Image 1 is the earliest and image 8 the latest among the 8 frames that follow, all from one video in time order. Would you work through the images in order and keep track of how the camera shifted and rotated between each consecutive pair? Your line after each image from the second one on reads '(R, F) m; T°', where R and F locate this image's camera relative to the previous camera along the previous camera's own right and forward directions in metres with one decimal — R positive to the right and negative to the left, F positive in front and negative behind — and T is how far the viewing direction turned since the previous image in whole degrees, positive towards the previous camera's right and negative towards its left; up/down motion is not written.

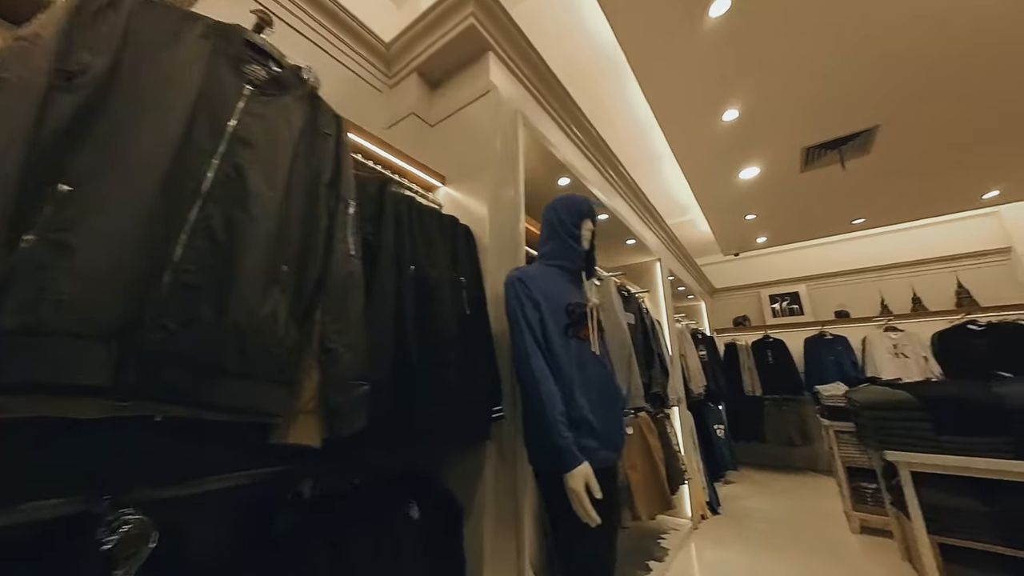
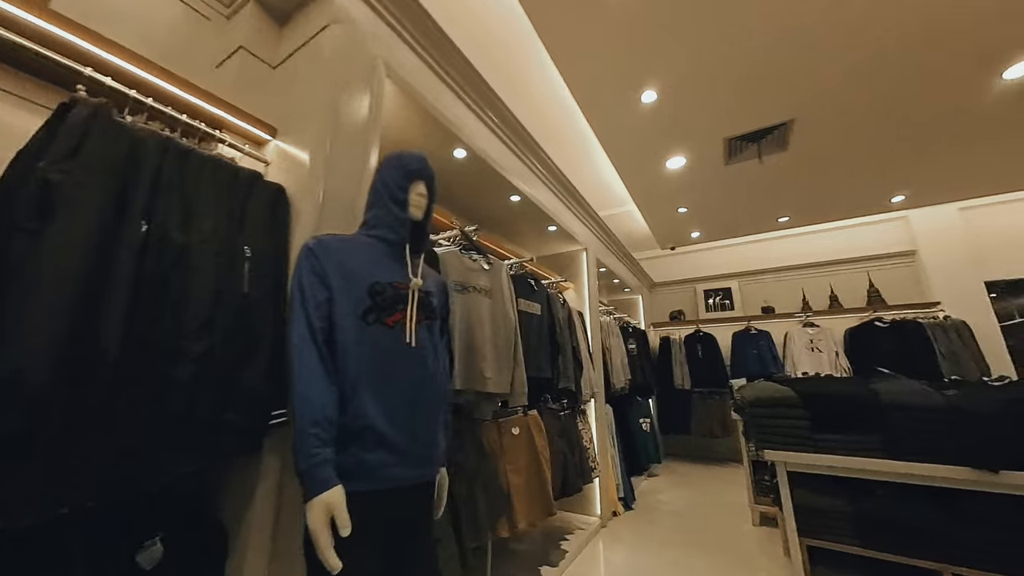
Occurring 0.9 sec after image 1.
(+0.4, +0.2) m; +5°
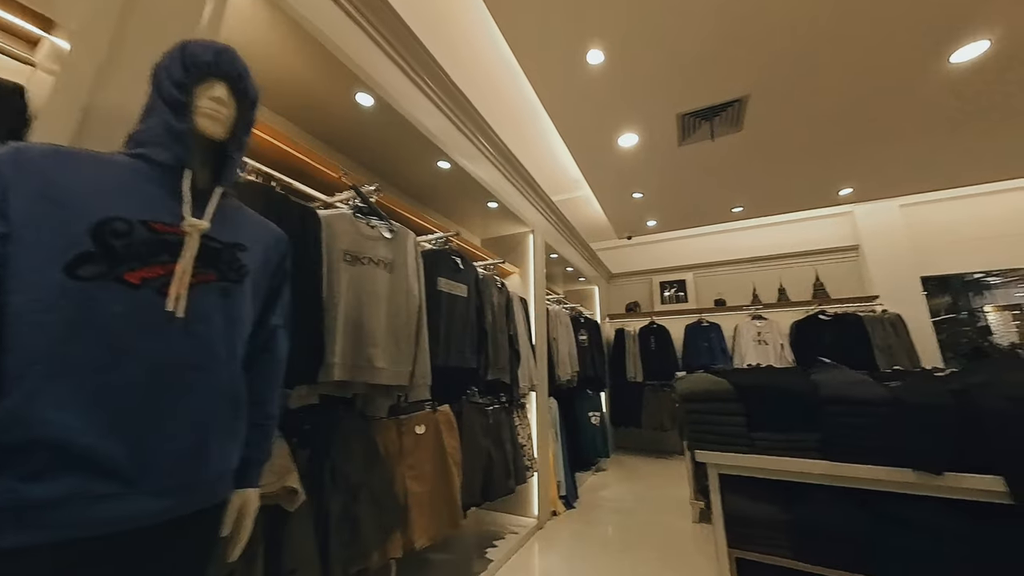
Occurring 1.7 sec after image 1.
(+0.2, +0.2) m; +5°
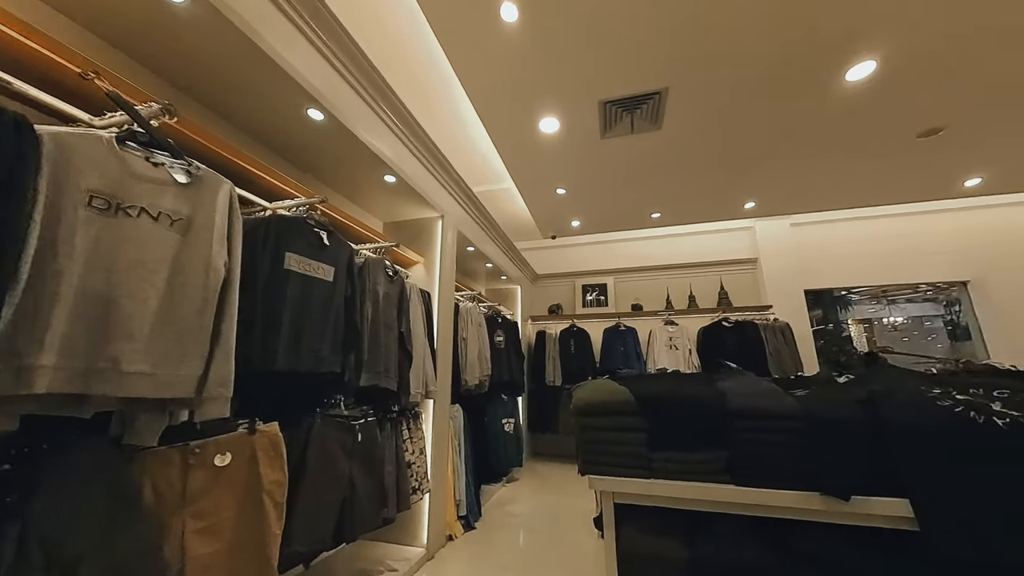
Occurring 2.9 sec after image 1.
(+0.2, +0.3) m; +10°
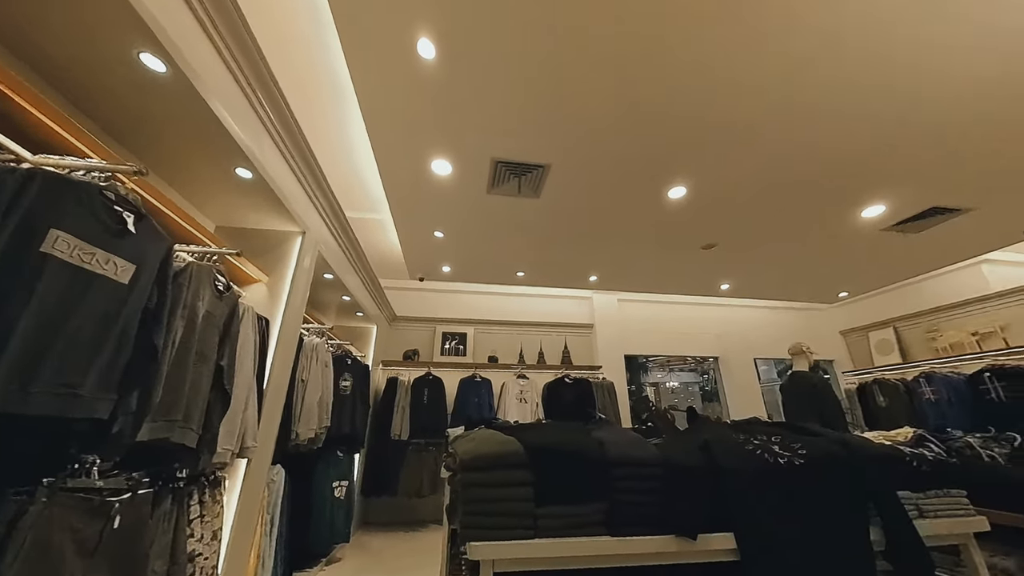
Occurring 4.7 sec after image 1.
(-0.1, +0.1) m; +23°
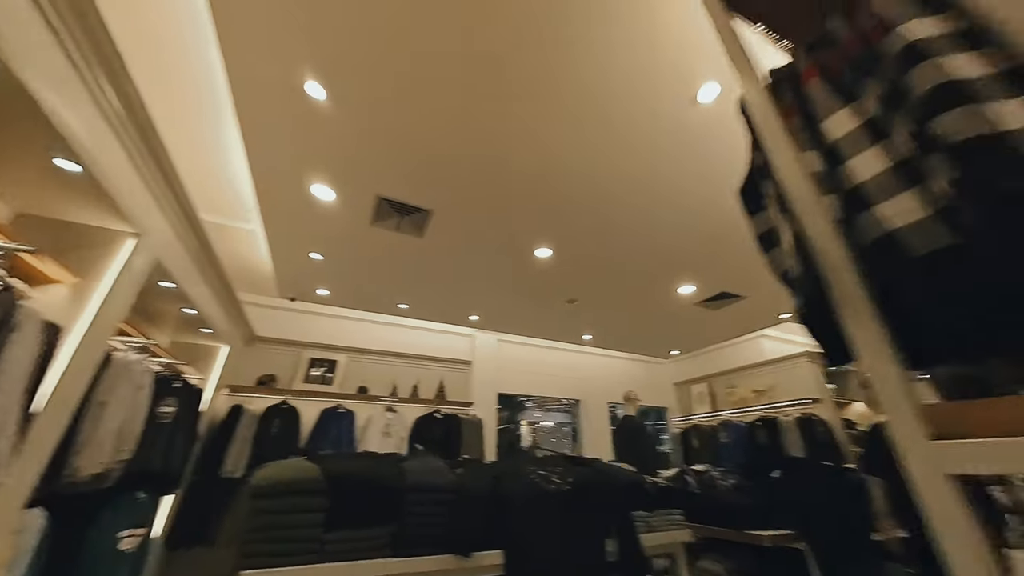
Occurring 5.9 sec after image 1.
(+0.2, -0.2) m; +15°
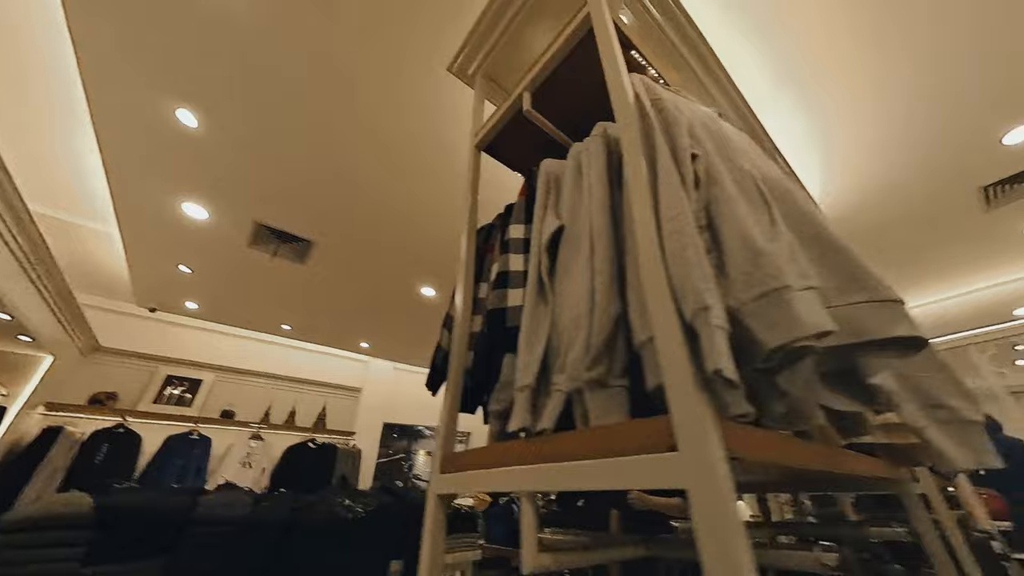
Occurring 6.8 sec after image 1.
(+0.4, -0.3) m; +11°
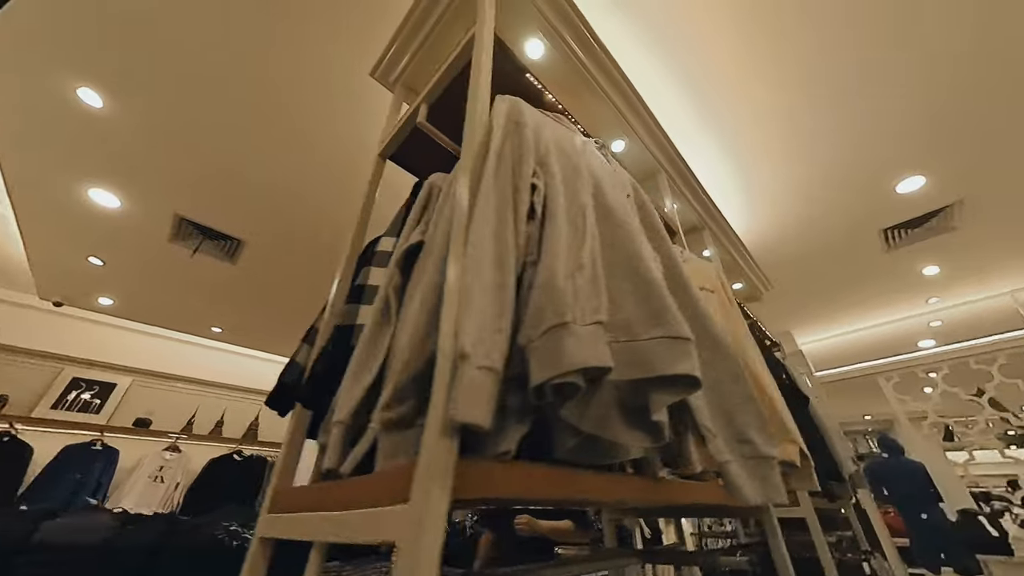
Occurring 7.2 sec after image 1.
(+0.2, 0.0) m; +5°
